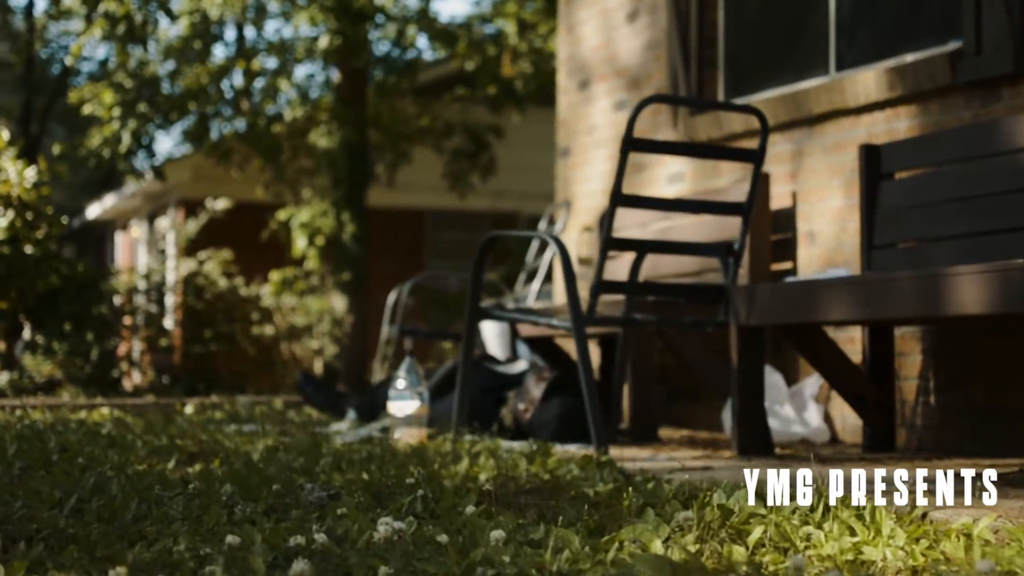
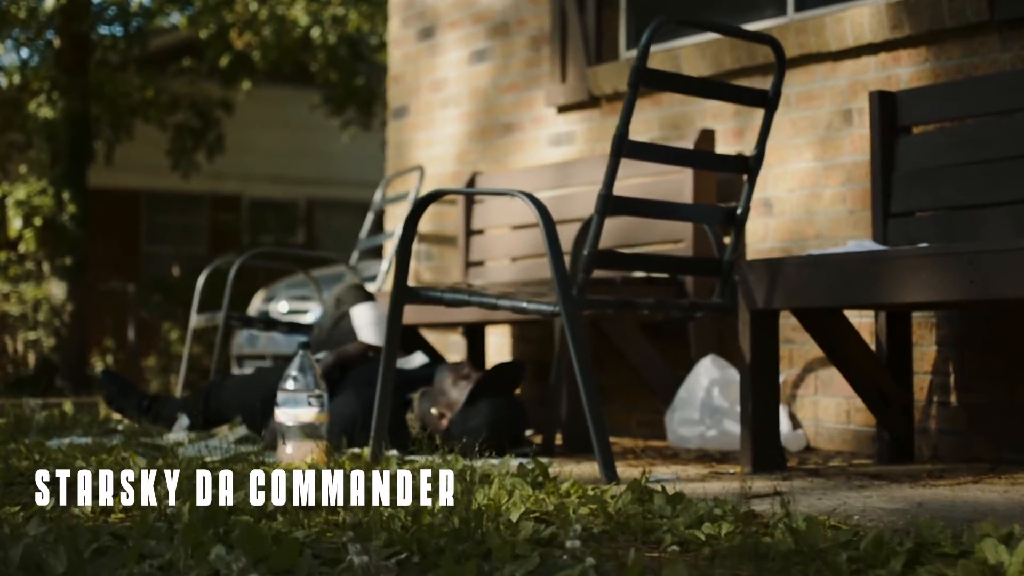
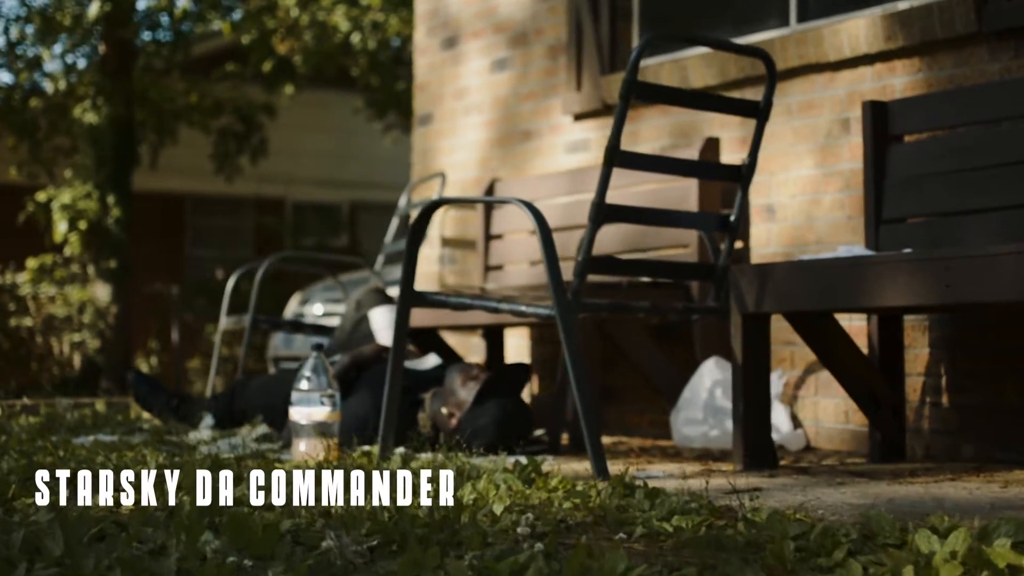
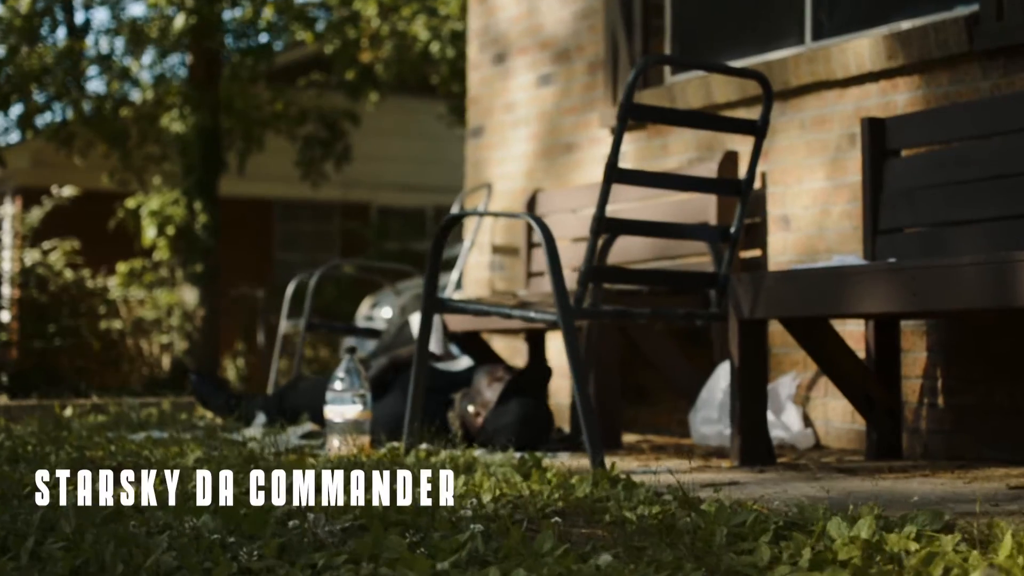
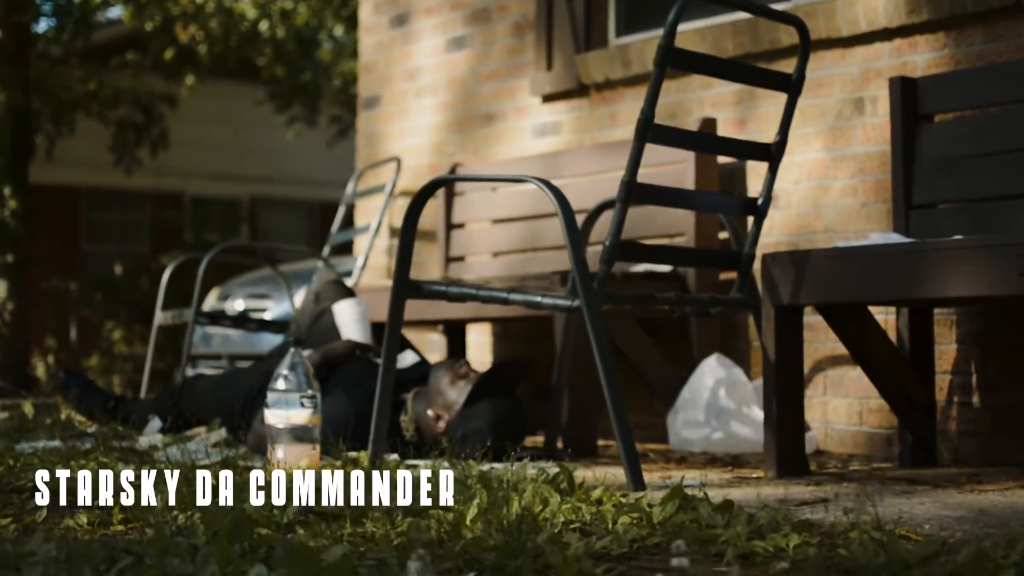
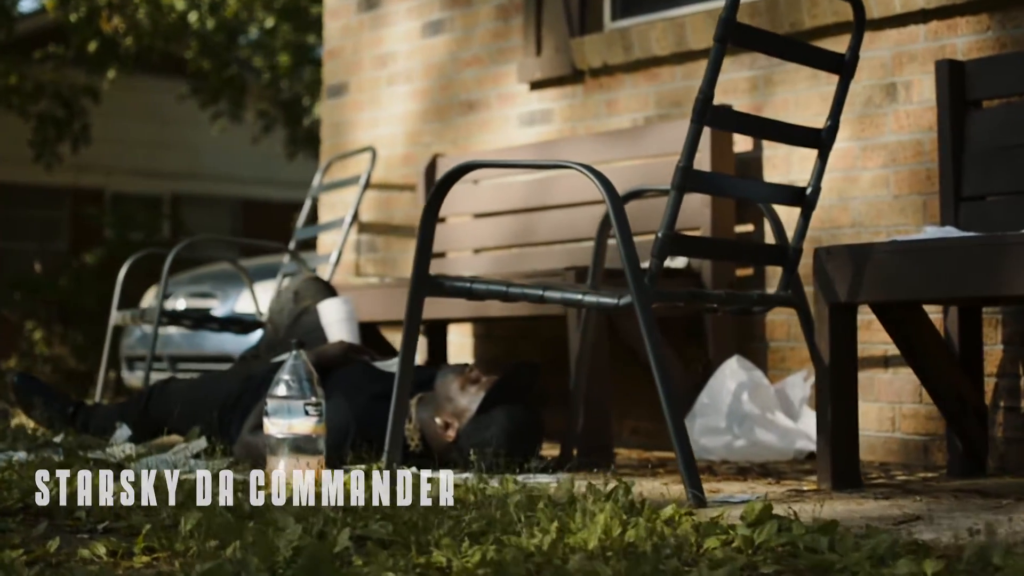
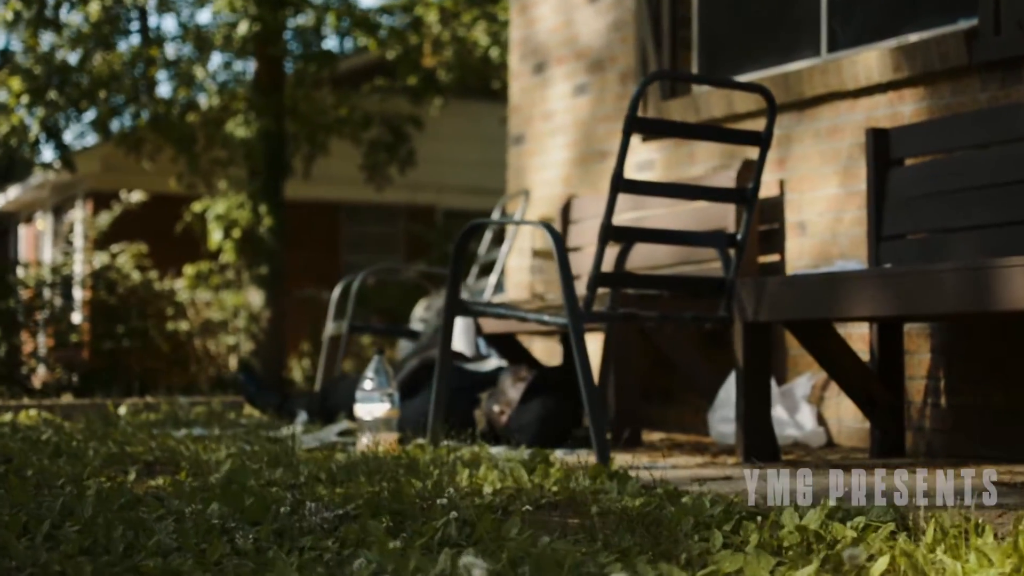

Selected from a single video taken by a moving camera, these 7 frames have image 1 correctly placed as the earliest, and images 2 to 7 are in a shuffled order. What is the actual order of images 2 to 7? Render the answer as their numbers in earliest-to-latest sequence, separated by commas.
7, 4, 3, 2, 5, 6
